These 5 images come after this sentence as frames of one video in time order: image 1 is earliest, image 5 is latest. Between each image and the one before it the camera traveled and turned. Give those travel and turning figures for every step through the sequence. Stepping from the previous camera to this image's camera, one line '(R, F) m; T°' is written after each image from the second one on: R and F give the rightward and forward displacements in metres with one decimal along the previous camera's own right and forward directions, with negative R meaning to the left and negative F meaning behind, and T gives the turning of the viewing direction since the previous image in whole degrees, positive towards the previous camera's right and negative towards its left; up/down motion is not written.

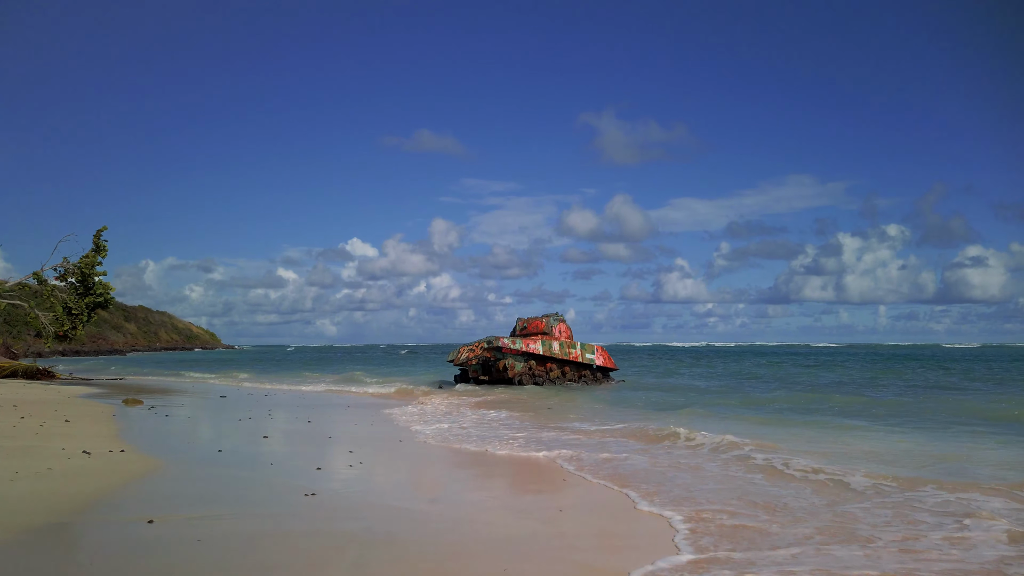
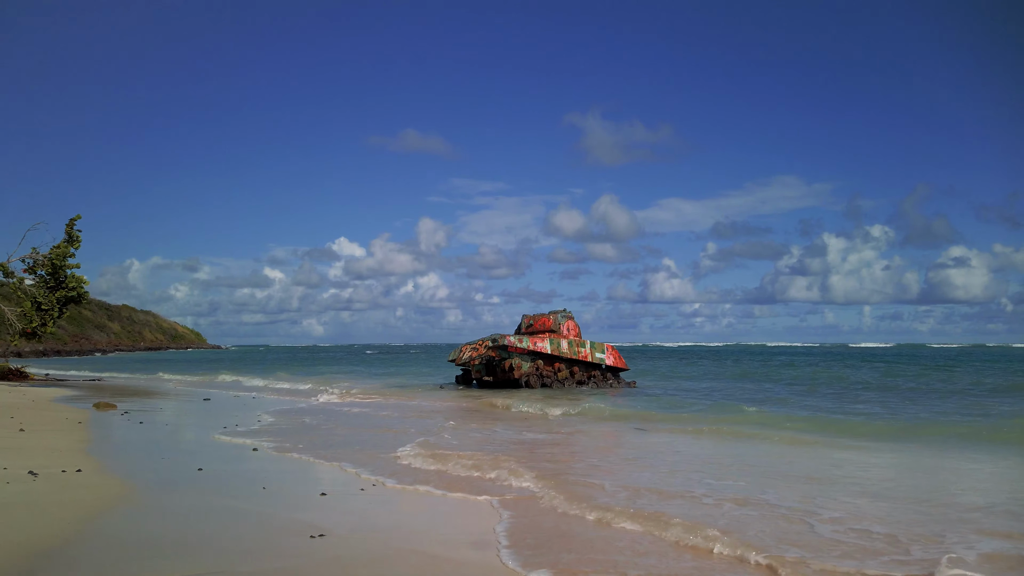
(-0.6, +1.4) m; +1°
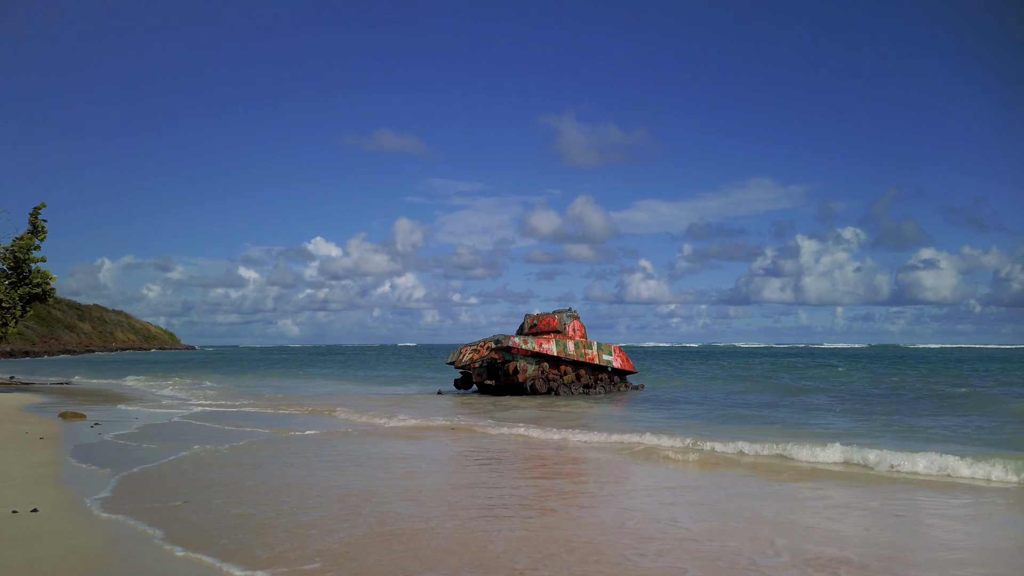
(-0.7, +1.2) m; +2°
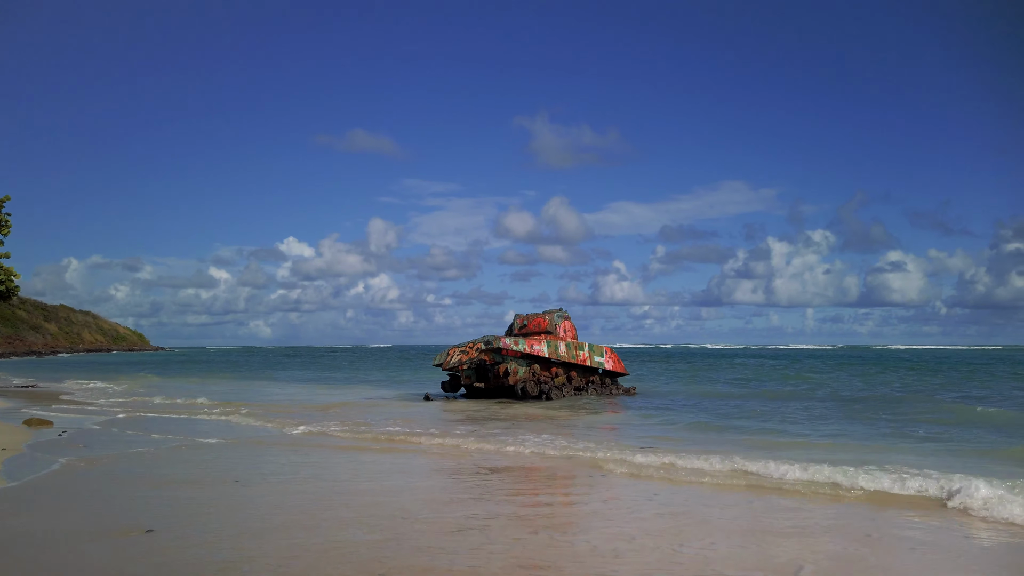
(-0.4, +0.6) m; +2°
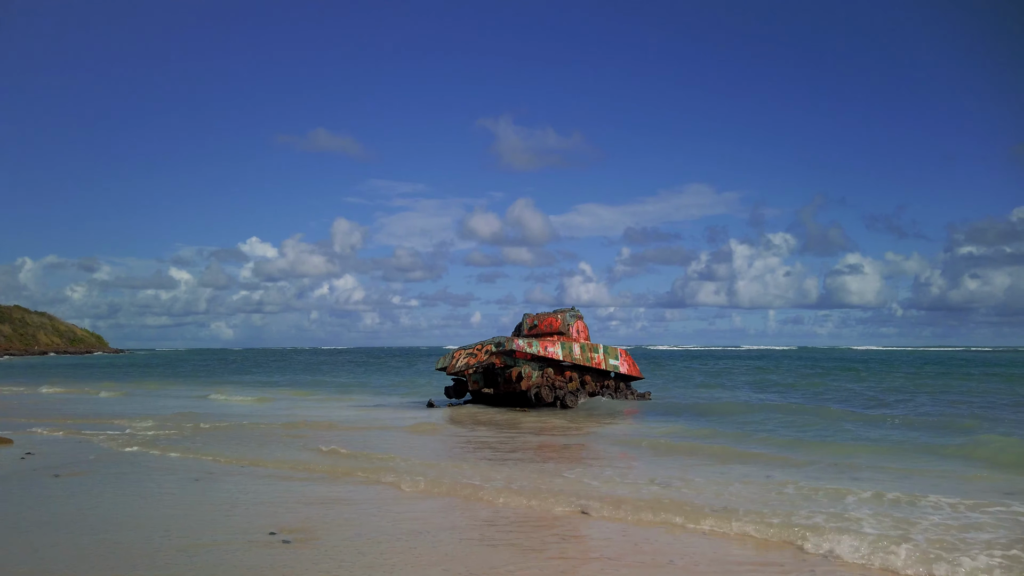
(-1.2, +1.5) m; +3°
